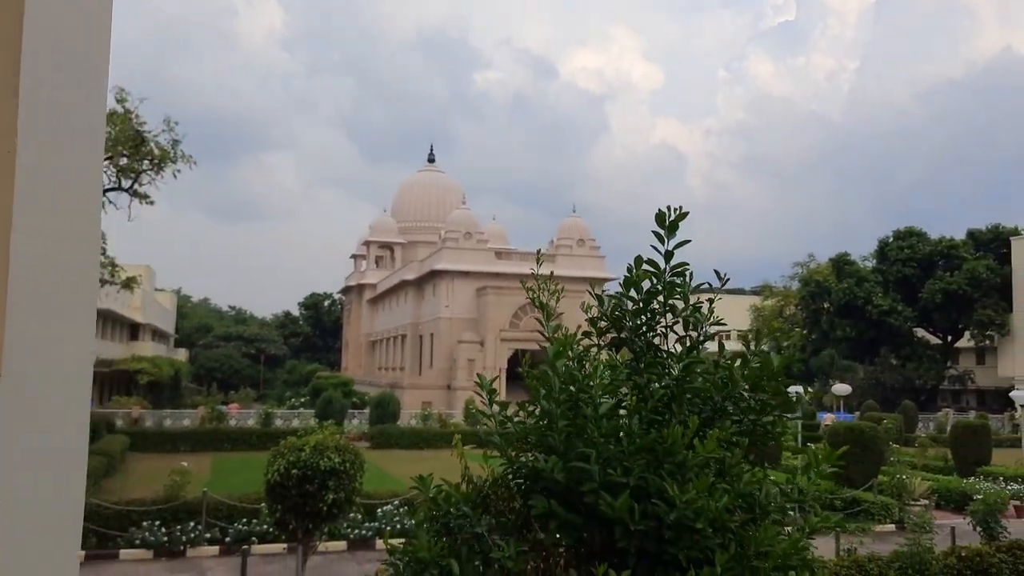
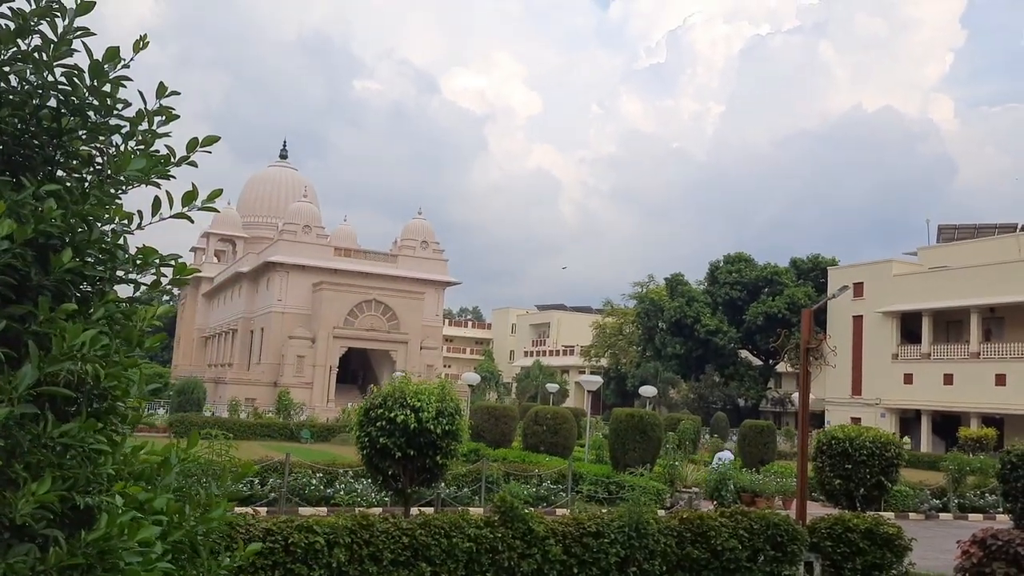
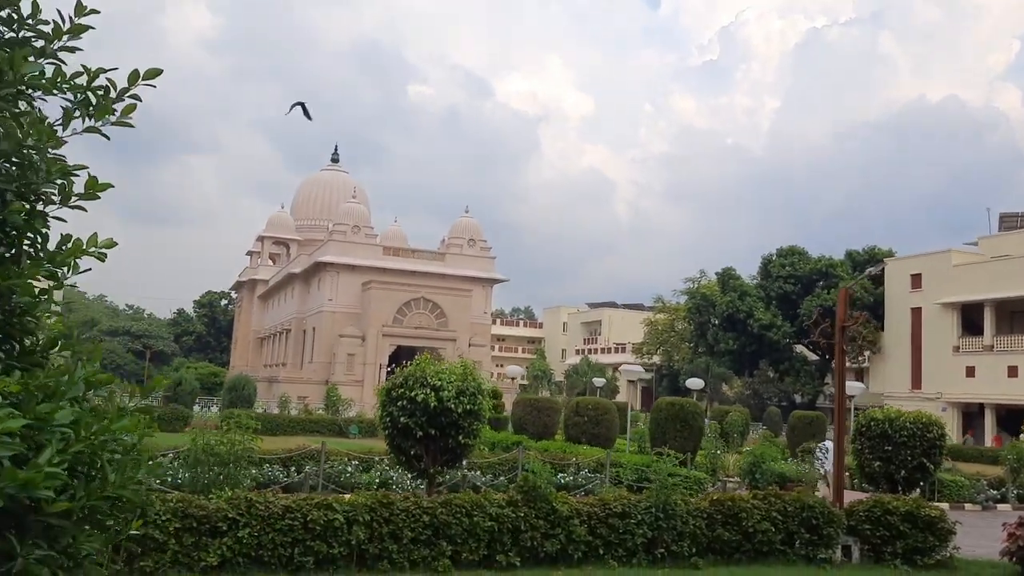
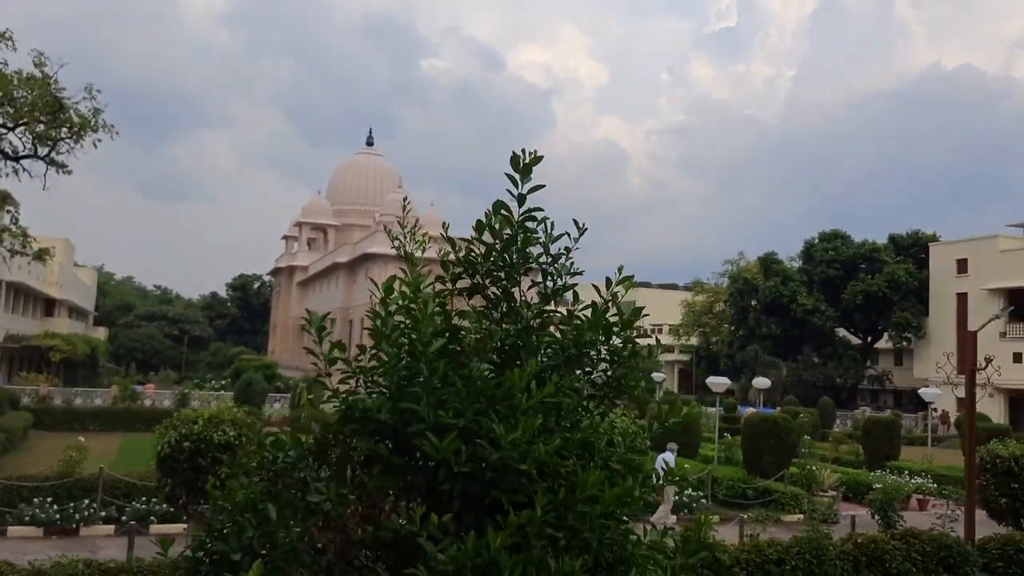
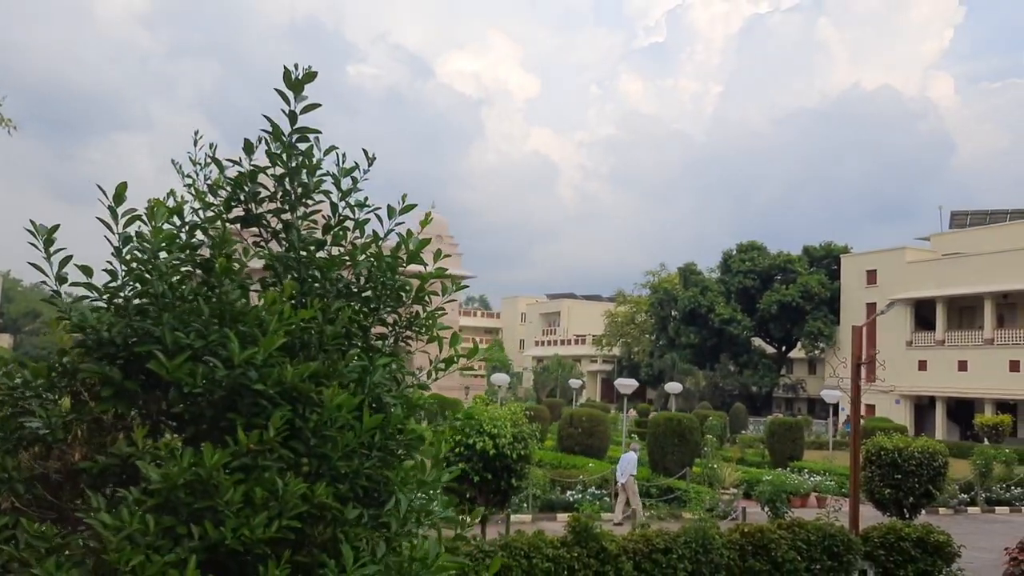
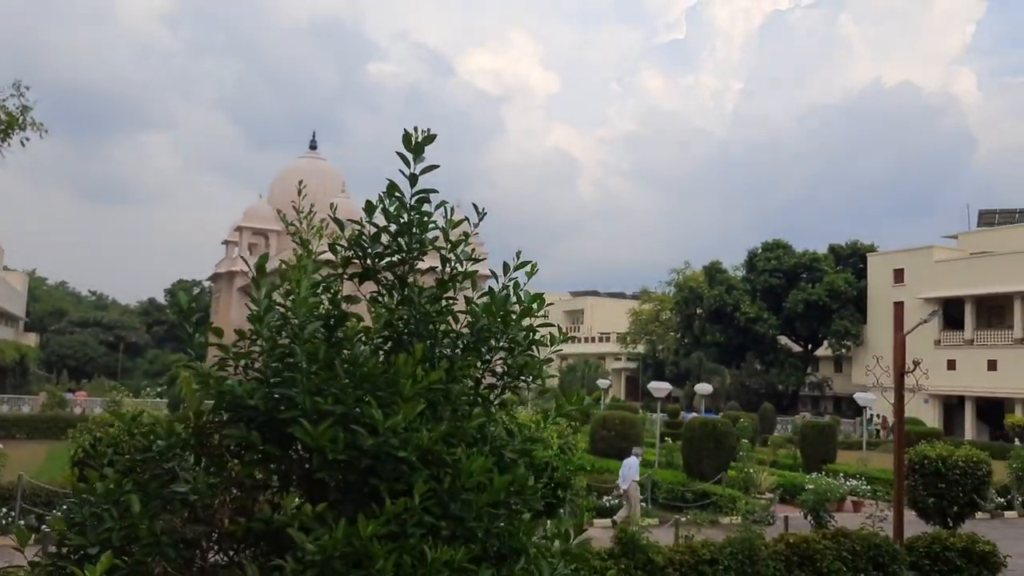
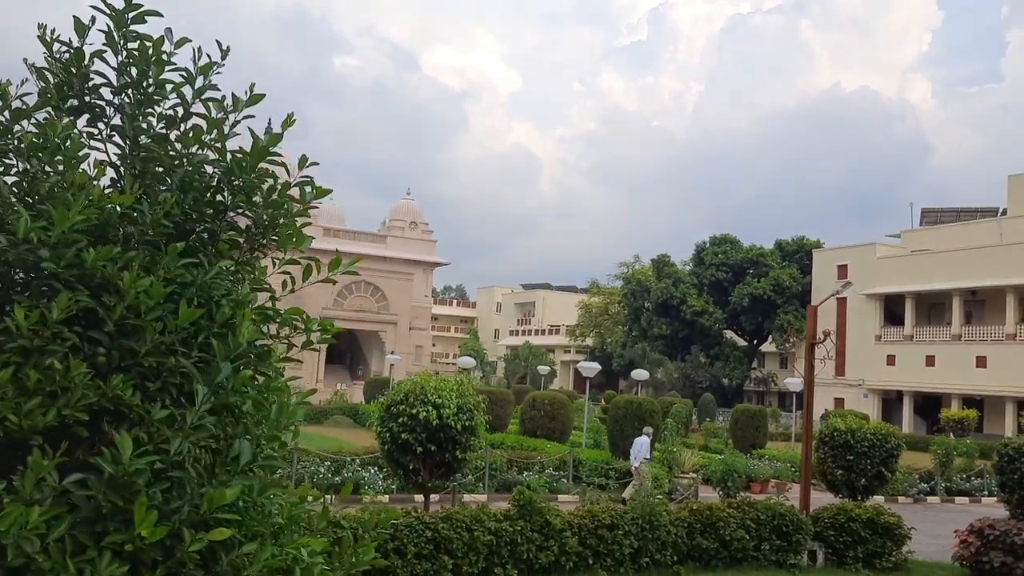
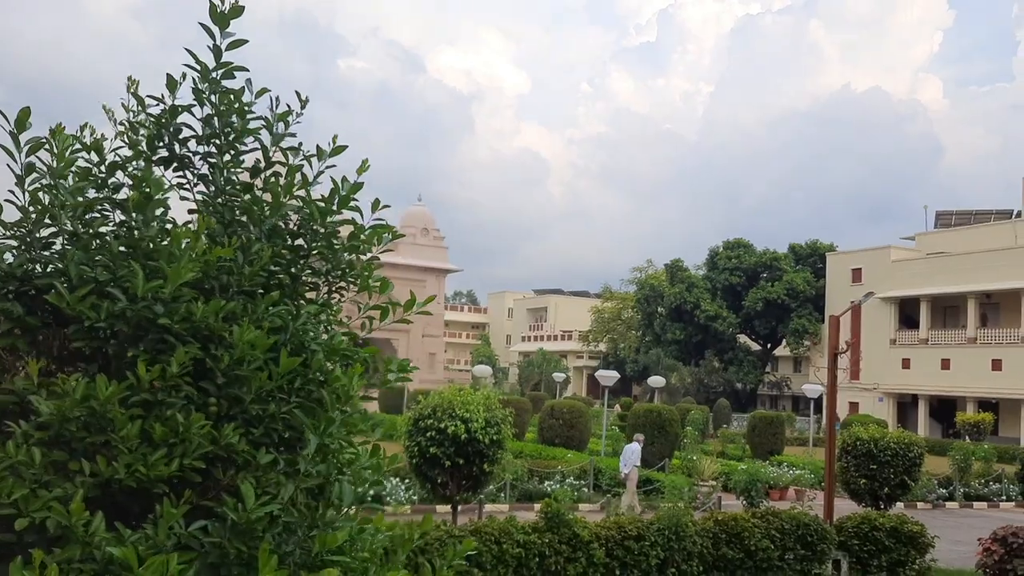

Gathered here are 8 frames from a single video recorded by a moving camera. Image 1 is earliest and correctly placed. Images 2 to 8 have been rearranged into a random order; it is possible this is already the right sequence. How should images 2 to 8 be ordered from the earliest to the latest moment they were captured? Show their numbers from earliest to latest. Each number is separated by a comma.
4, 6, 5, 8, 7, 2, 3
